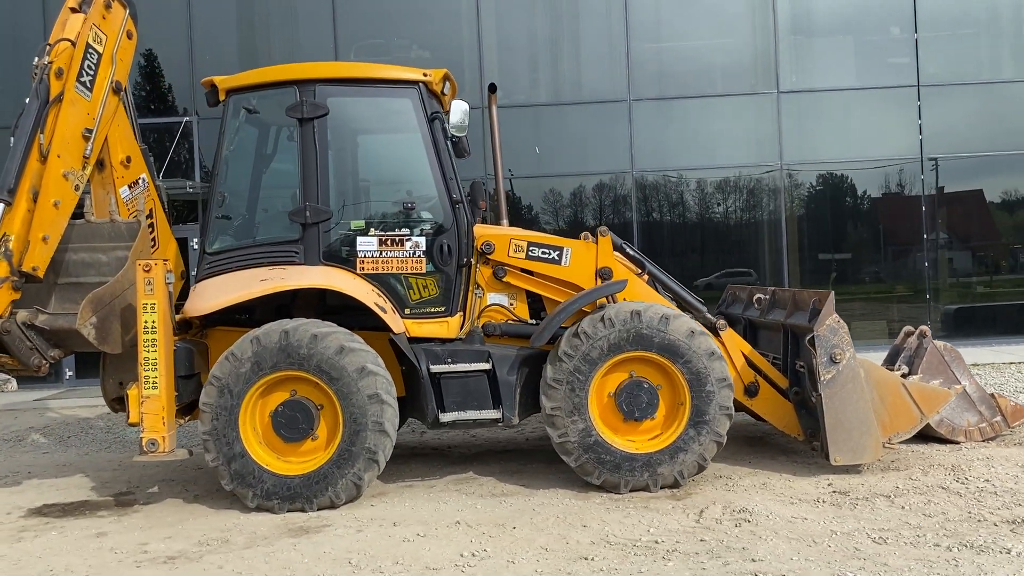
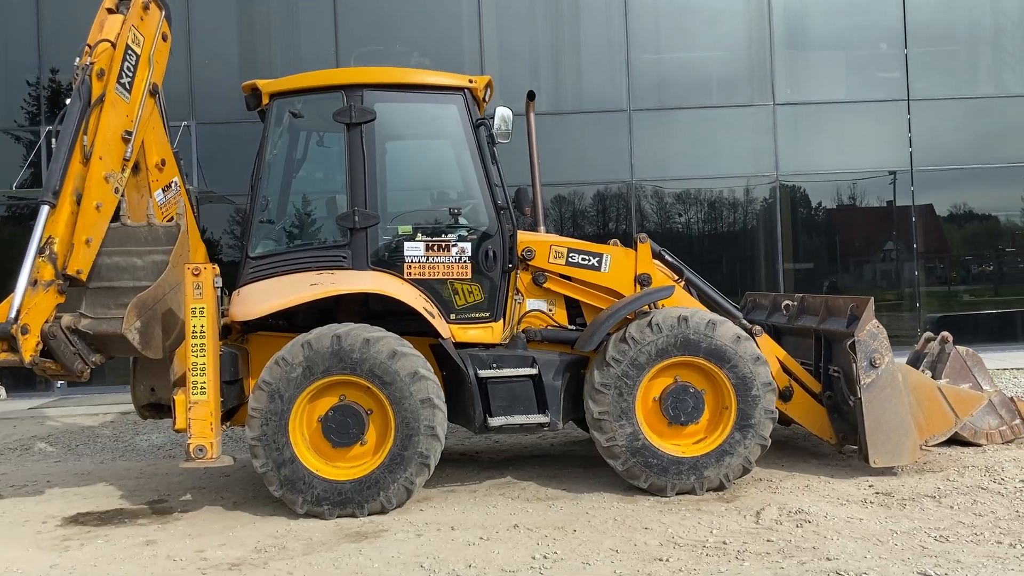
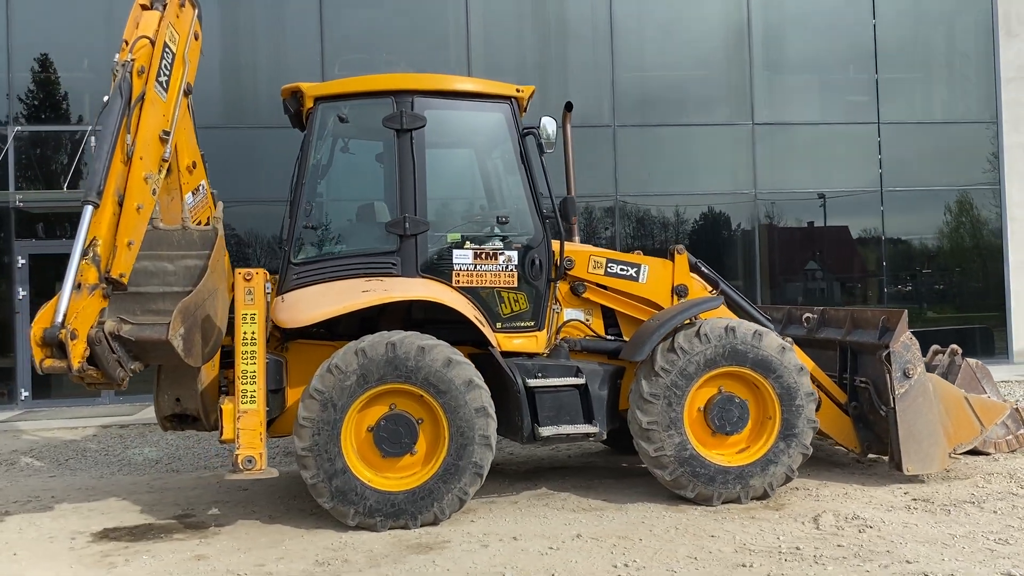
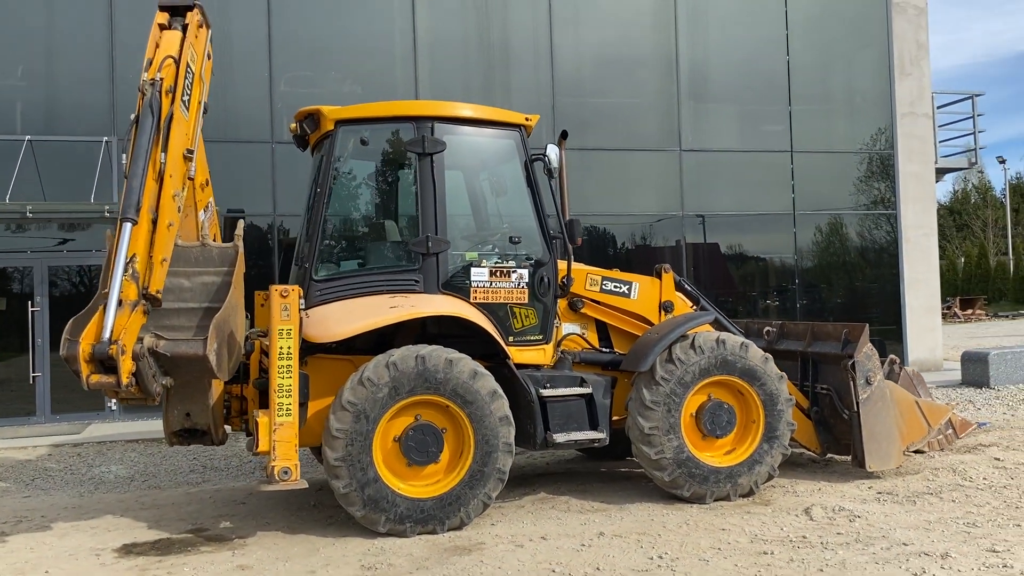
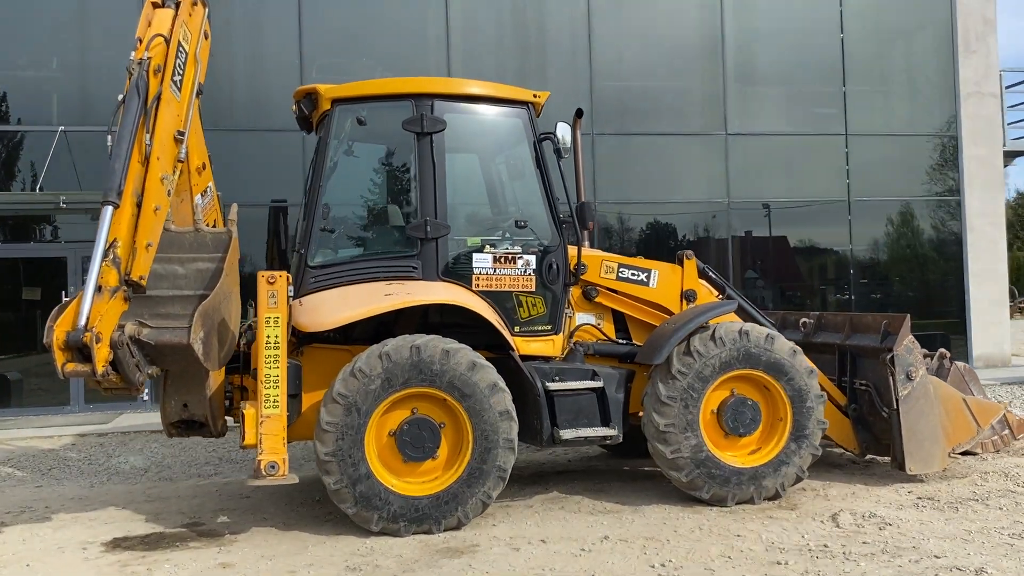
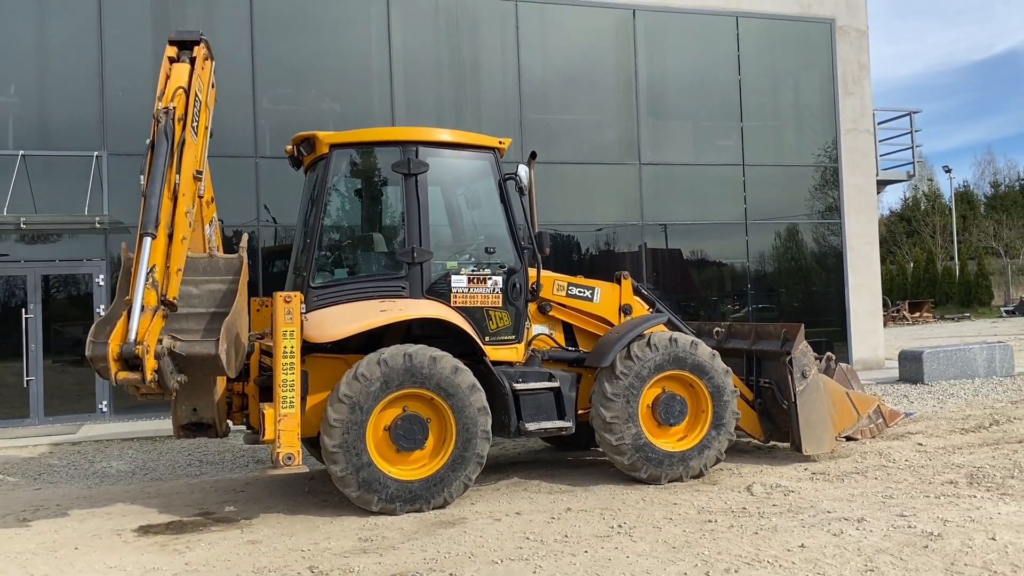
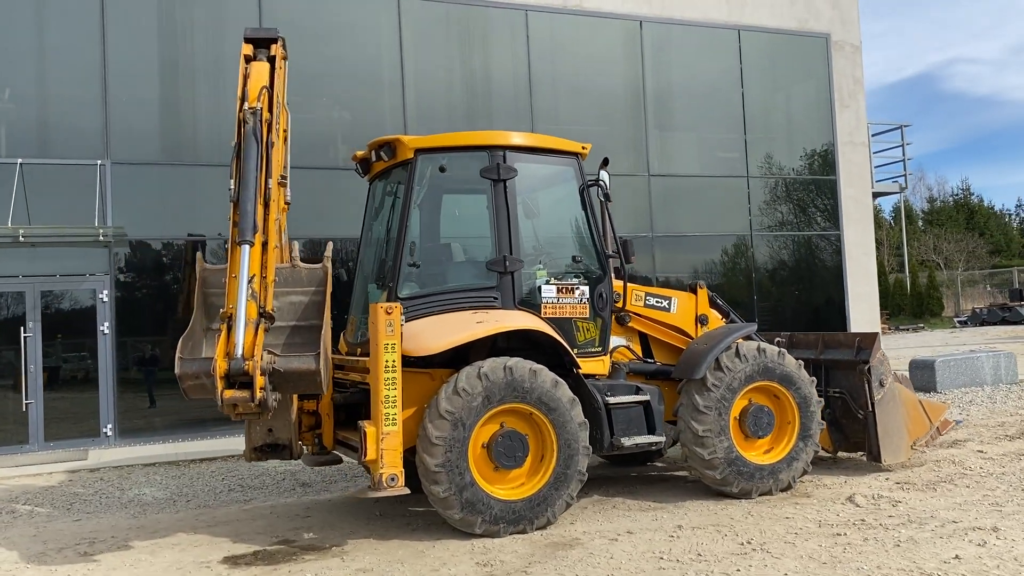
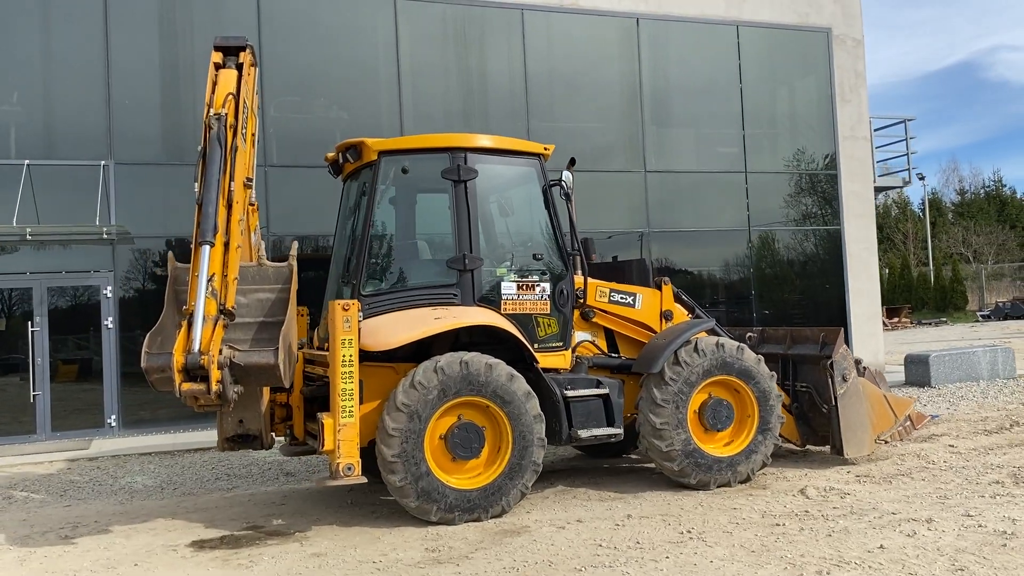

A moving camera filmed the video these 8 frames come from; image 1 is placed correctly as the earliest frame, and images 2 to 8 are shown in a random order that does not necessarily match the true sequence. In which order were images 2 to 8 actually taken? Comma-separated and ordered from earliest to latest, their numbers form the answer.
2, 3, 5, 4, 6, 8, 7
